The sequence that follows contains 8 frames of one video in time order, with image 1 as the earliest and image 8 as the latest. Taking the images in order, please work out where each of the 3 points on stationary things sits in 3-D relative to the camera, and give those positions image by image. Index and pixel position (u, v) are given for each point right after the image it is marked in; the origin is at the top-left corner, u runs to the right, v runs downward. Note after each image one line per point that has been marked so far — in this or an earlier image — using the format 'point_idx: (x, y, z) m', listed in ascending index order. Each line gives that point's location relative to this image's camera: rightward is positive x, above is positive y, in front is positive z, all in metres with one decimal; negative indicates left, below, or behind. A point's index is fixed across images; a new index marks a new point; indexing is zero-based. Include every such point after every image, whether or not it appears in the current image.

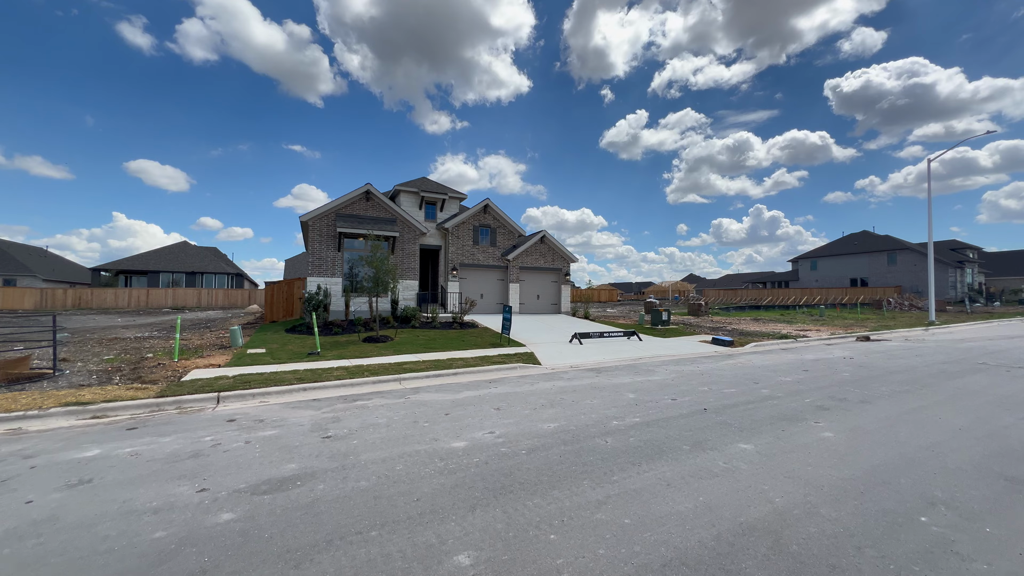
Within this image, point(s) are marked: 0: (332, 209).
0: (-8.3, +3.6, +18.1) m
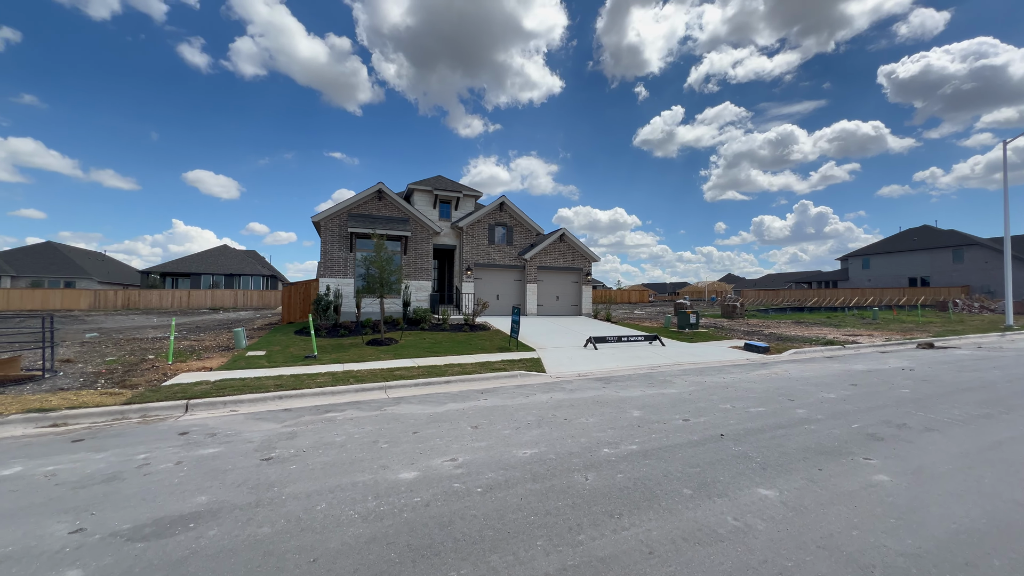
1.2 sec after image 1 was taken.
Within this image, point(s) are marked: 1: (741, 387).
0: (-7.7, +3.6, +17.8) m
1: (+4.7, -2.1, +8.2) m
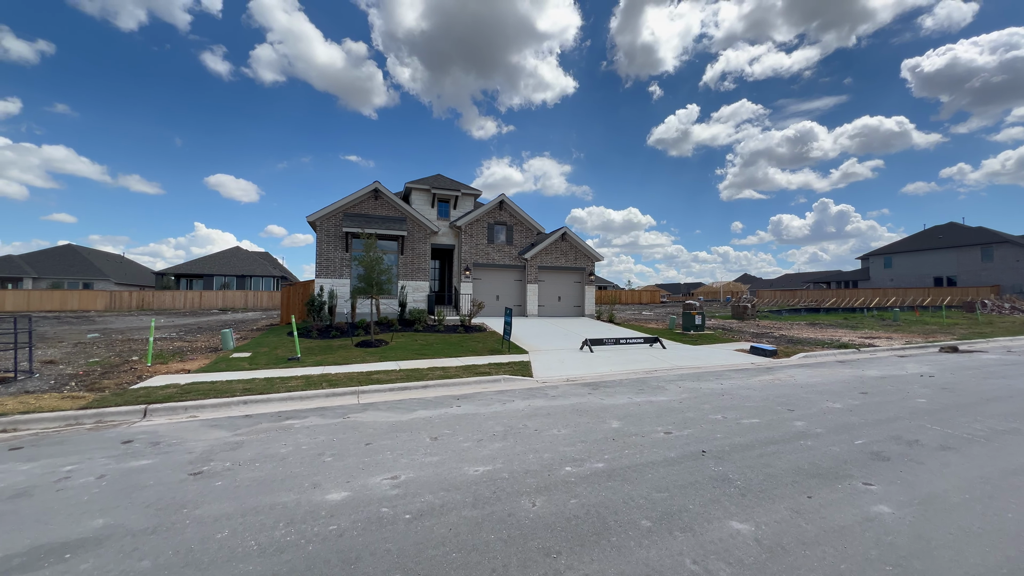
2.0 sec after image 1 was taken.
0: (-7.8, +3.6, +17.6) m
1: (+4.3, -2.1, +7.5) m
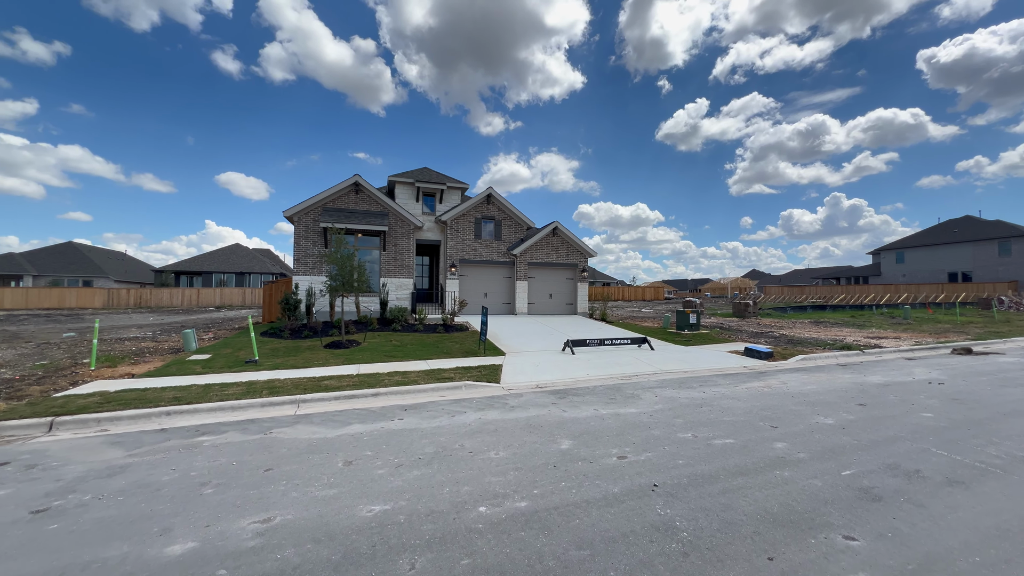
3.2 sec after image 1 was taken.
0: (-8.4, +3.7, +17.0) m
1: (+3.5, -2.0, +6.7) m
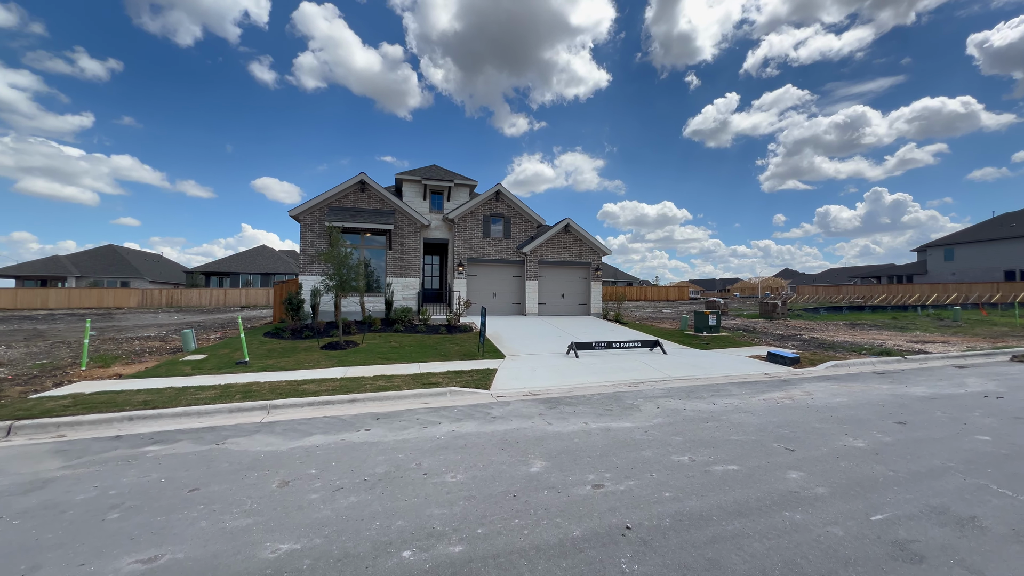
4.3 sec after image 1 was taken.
0: (-8.1, +3.7, +16.8) m
1: (+3.2, -2.0, +5.9) m
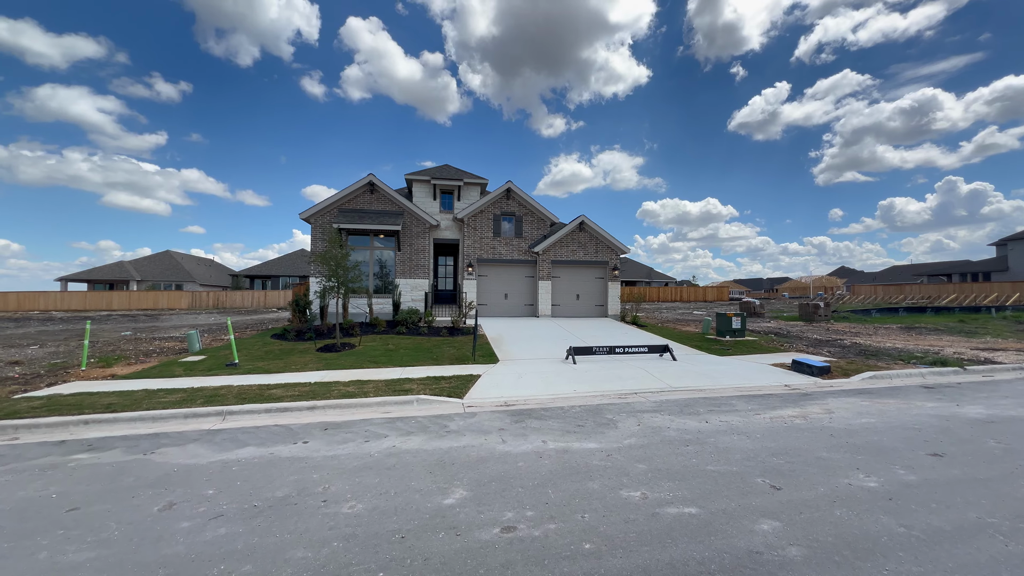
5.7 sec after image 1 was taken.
0: (-7.7, +3.6, +16.9) m
1: (+2.6, -2.0, +5.0) m
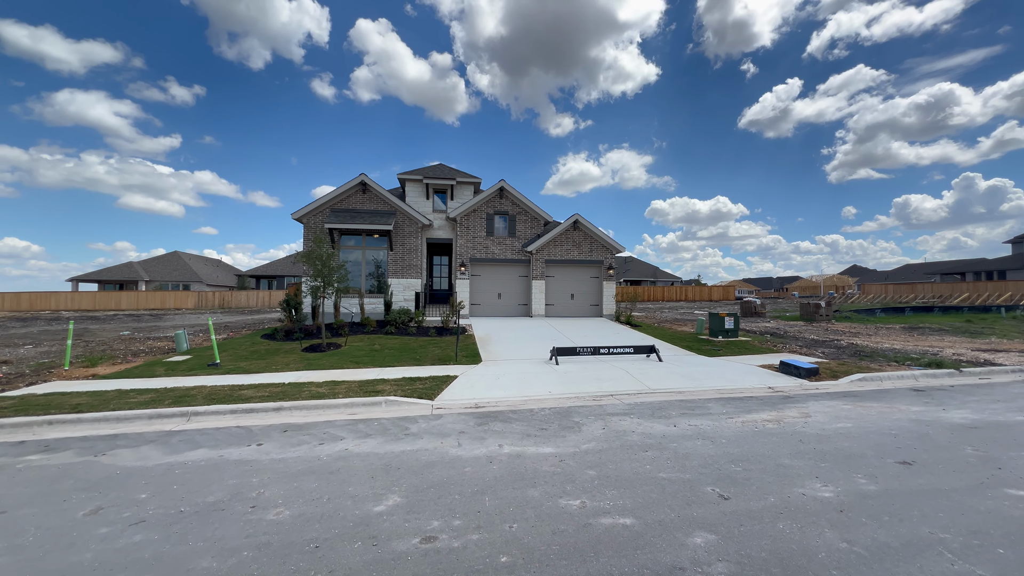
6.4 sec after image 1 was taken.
0: (-8.1, +3.6, +16.9) m
1: (+2.0, -2.0, +4.8) m
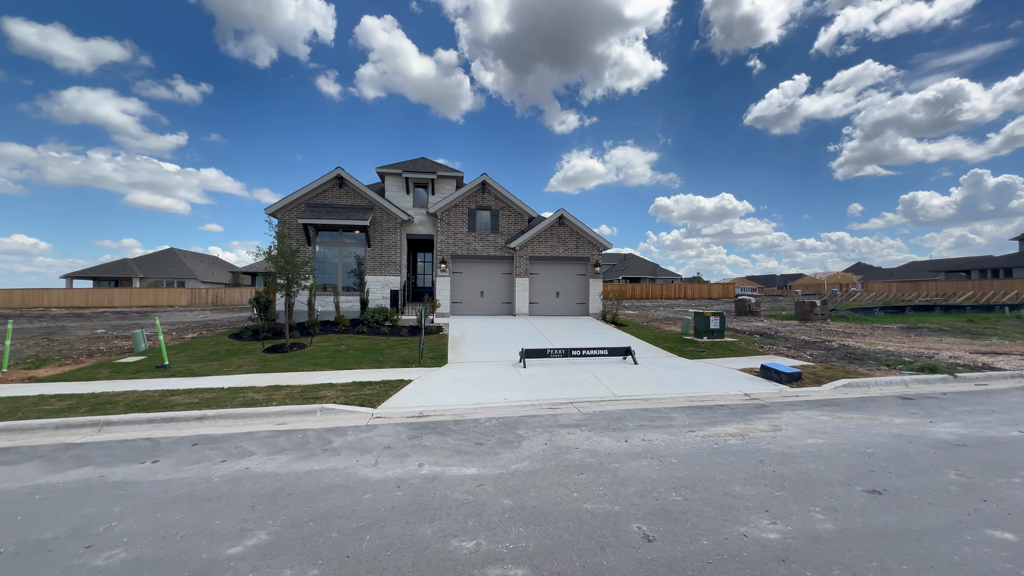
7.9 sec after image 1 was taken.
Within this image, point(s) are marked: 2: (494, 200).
0: (-8.8, +3.7, +16.4) m
1: (+1.1, -2.0, +4.2) m
2: (-0.7, +4.0, +18.1) m
